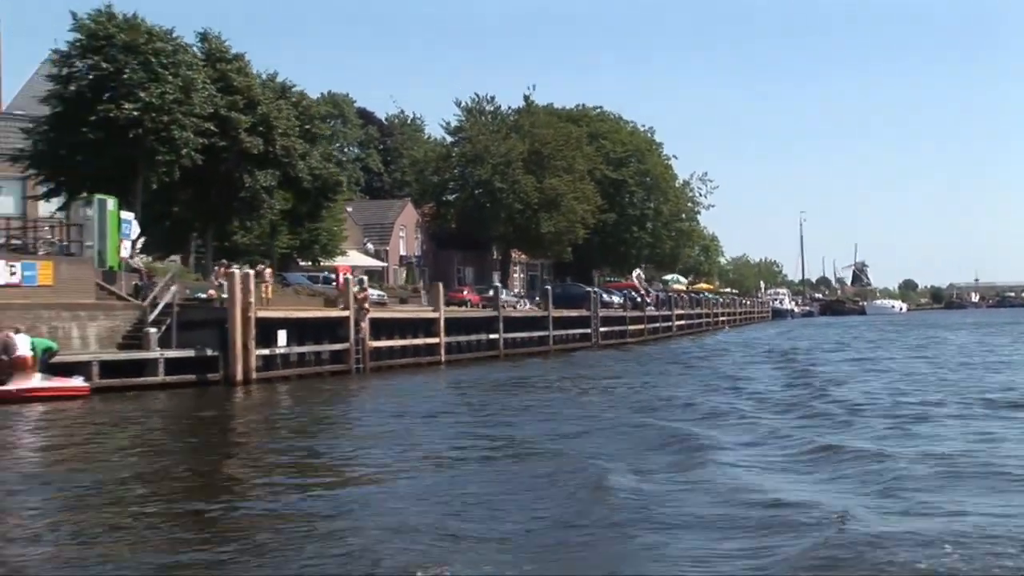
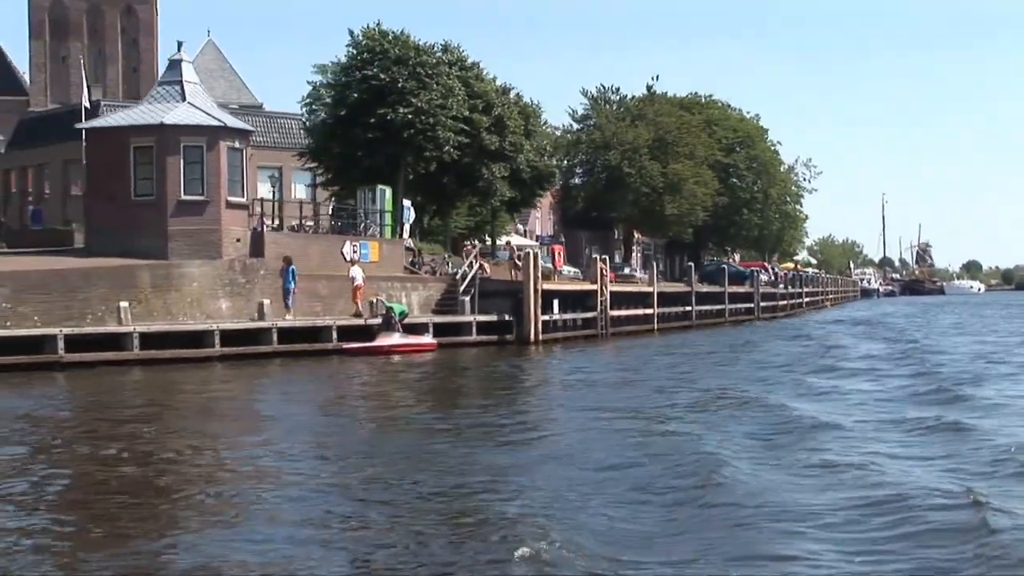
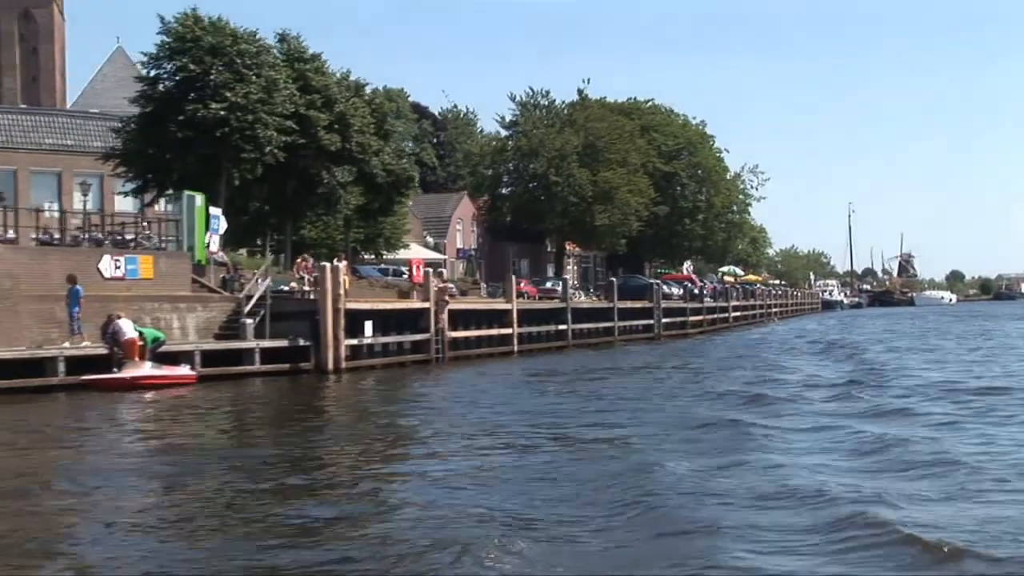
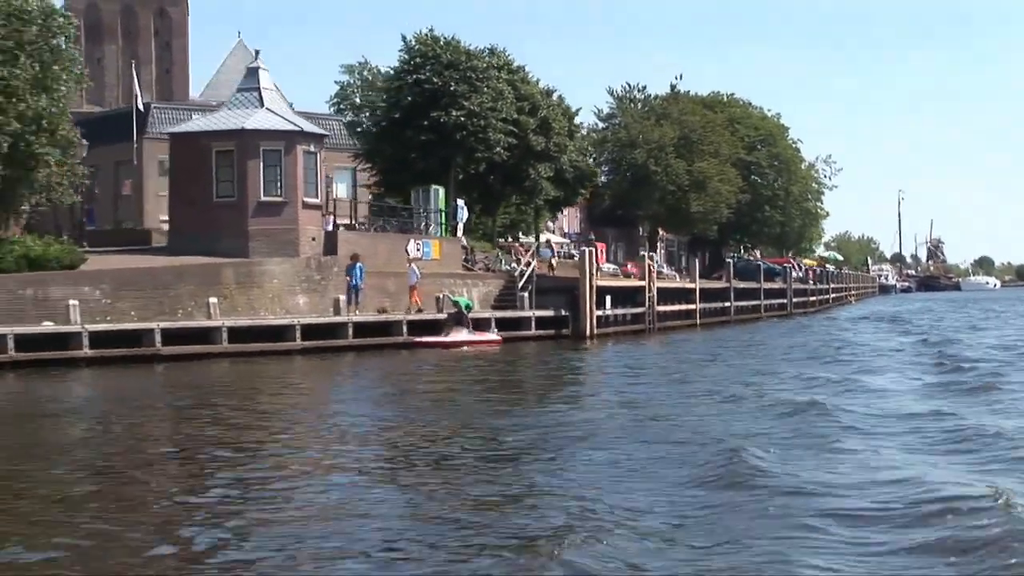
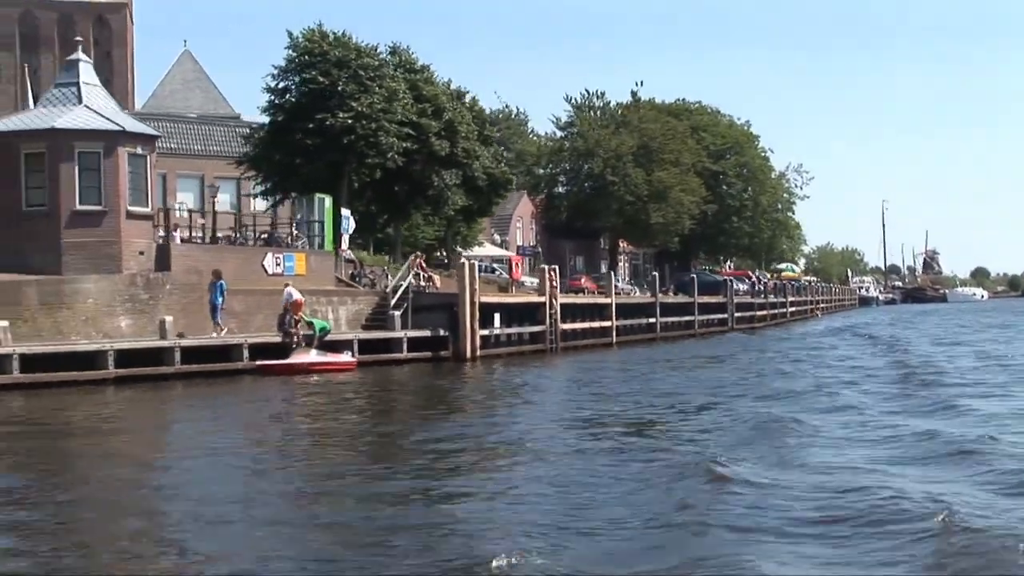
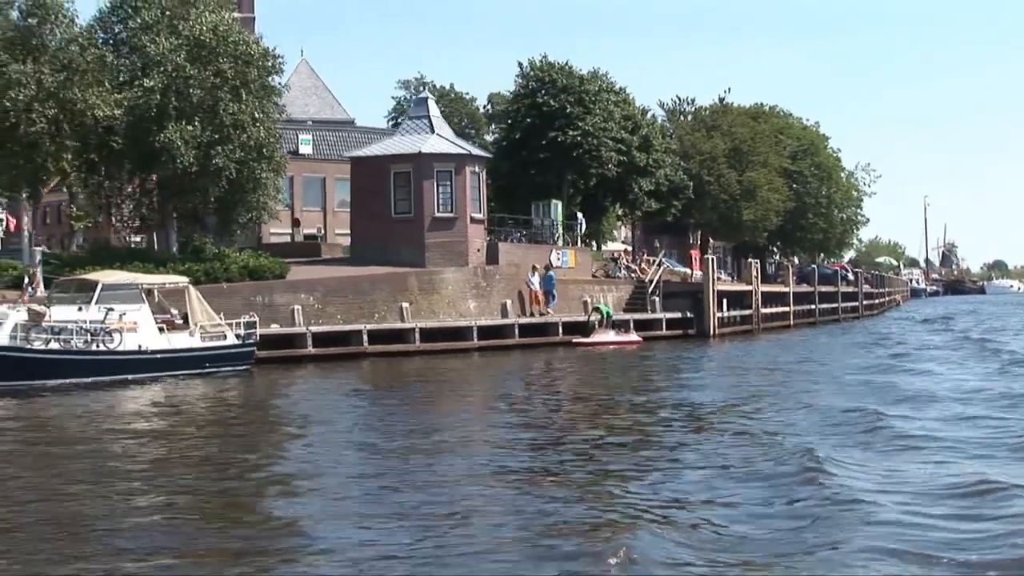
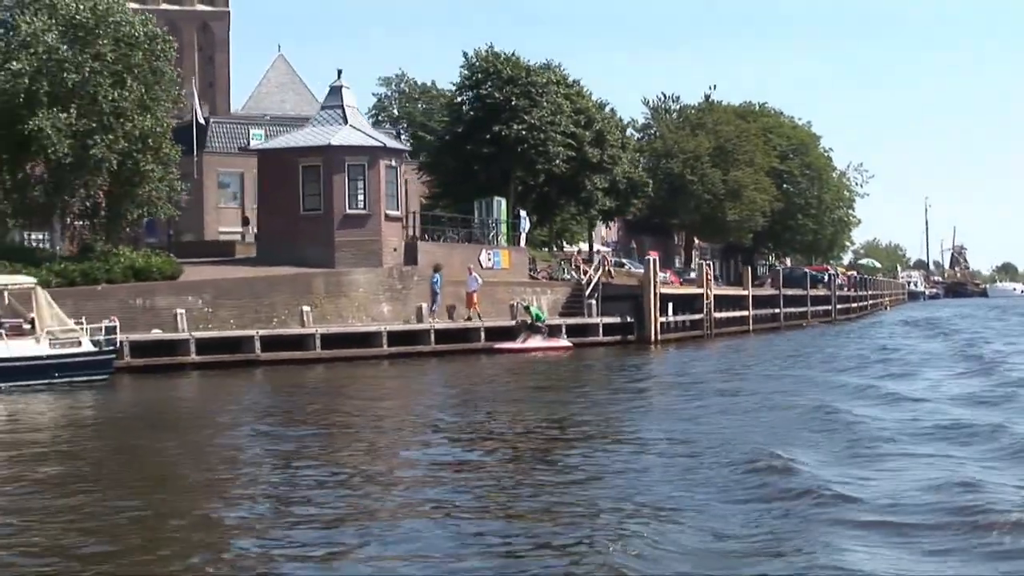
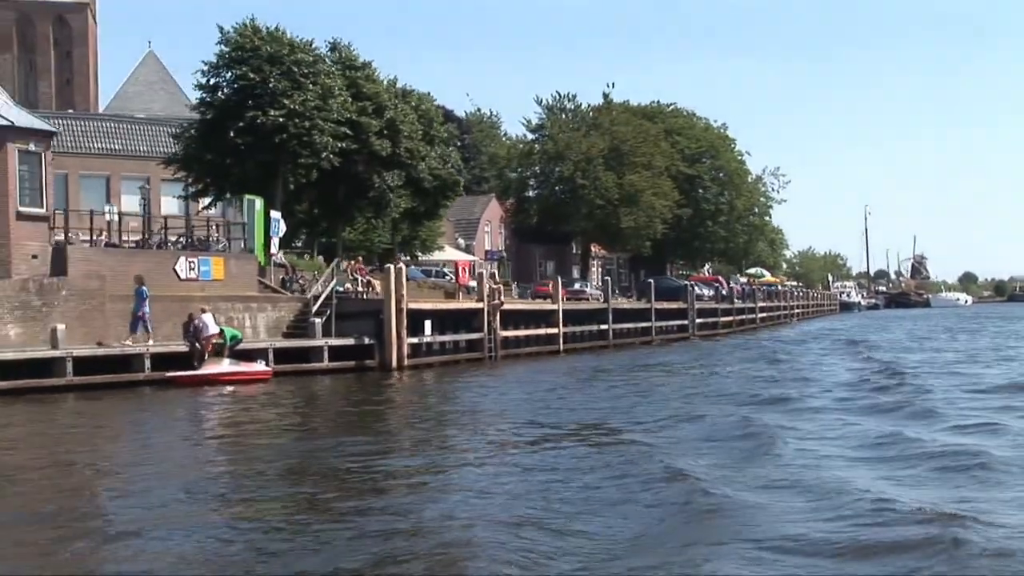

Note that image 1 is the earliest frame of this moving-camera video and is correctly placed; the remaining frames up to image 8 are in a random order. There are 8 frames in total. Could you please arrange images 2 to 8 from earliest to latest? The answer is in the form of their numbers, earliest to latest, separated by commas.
3, 8, 5, 2, 4, 7, 6
